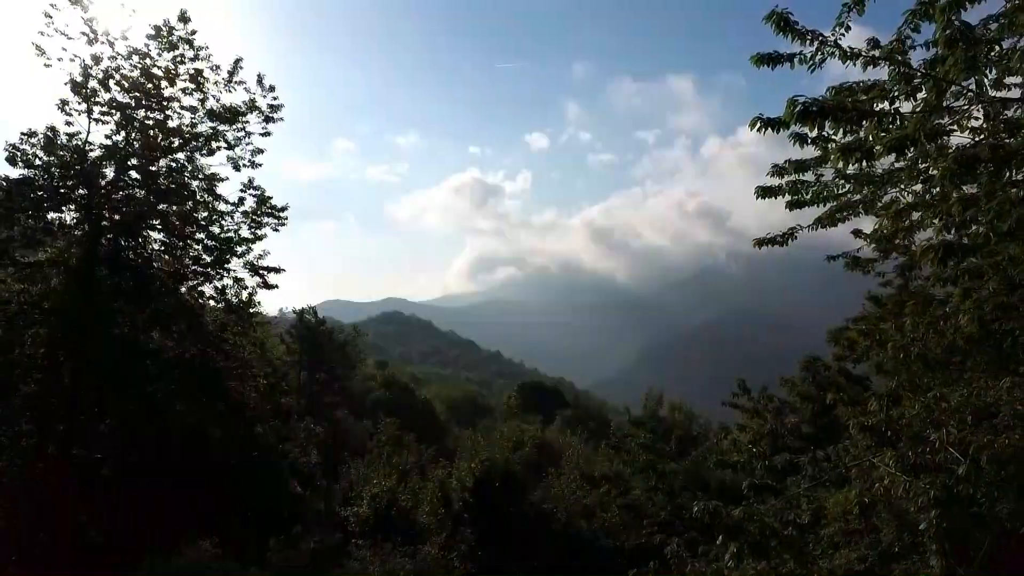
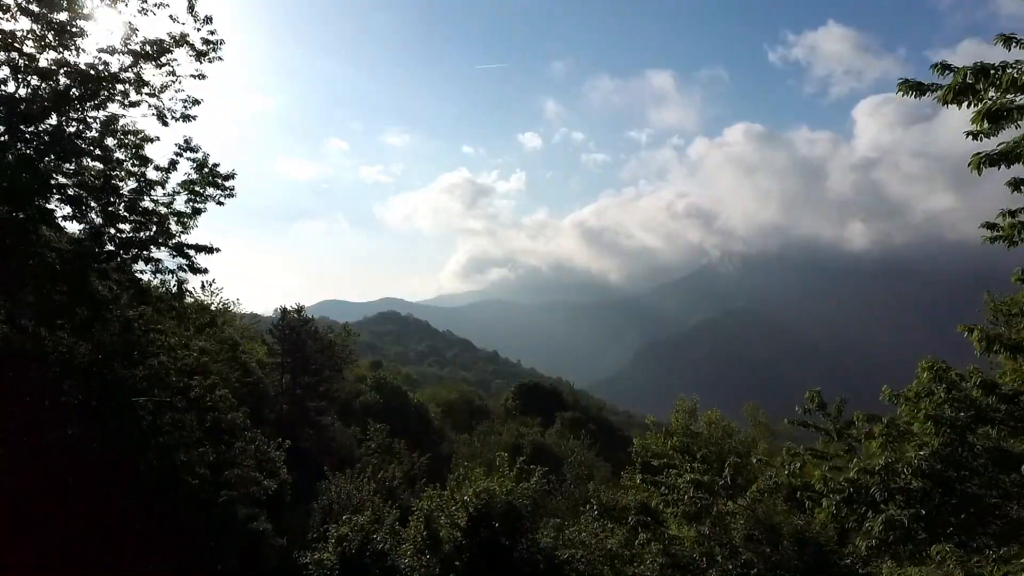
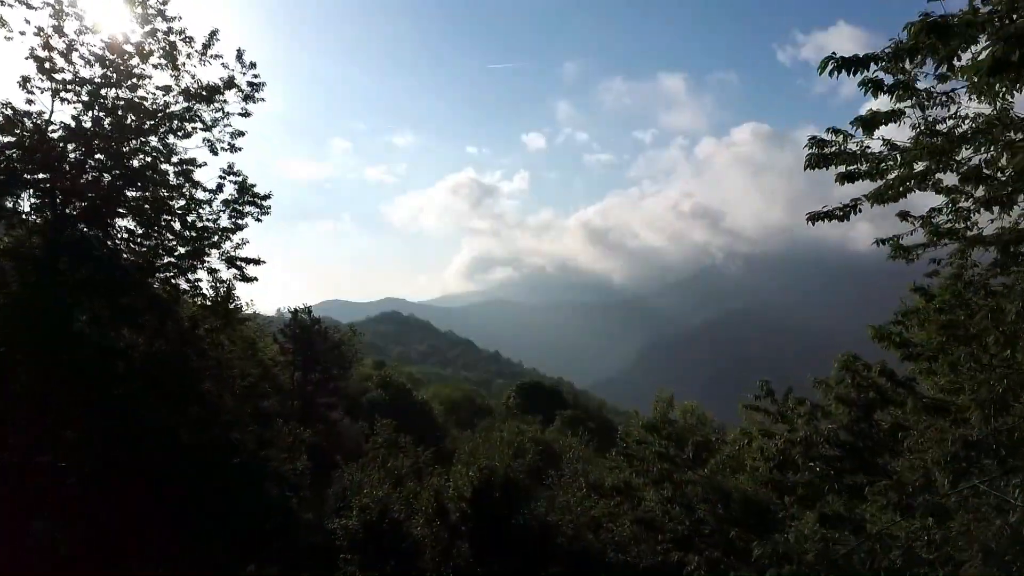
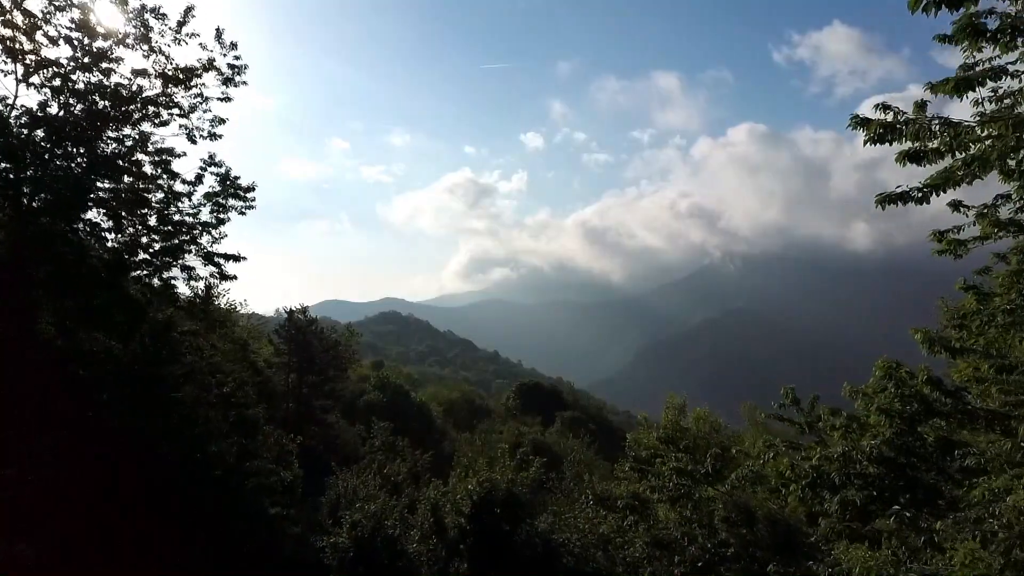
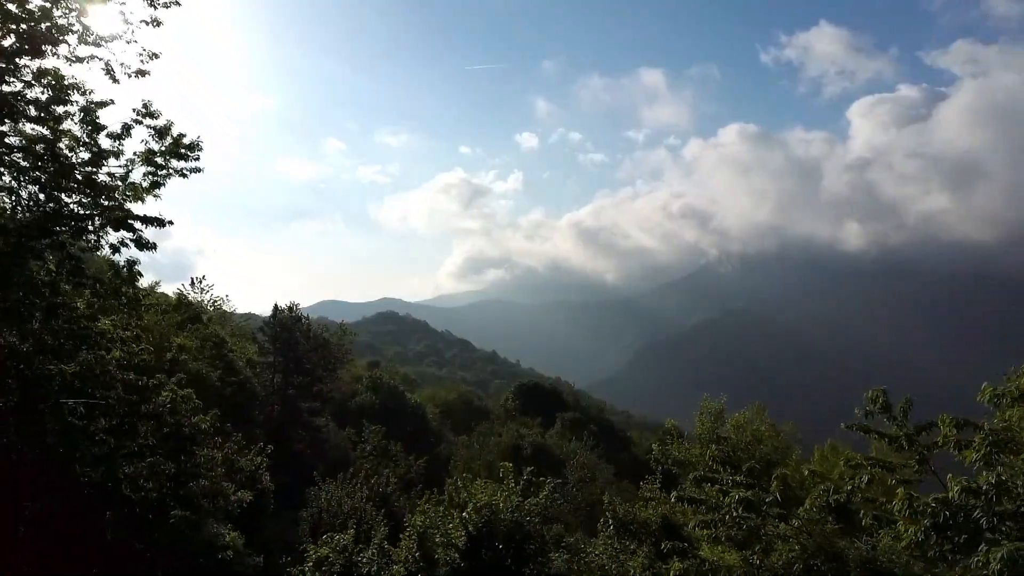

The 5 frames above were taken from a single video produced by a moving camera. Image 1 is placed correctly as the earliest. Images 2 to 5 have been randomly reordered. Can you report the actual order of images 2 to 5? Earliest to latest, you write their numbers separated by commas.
3, 4, 2, 5
